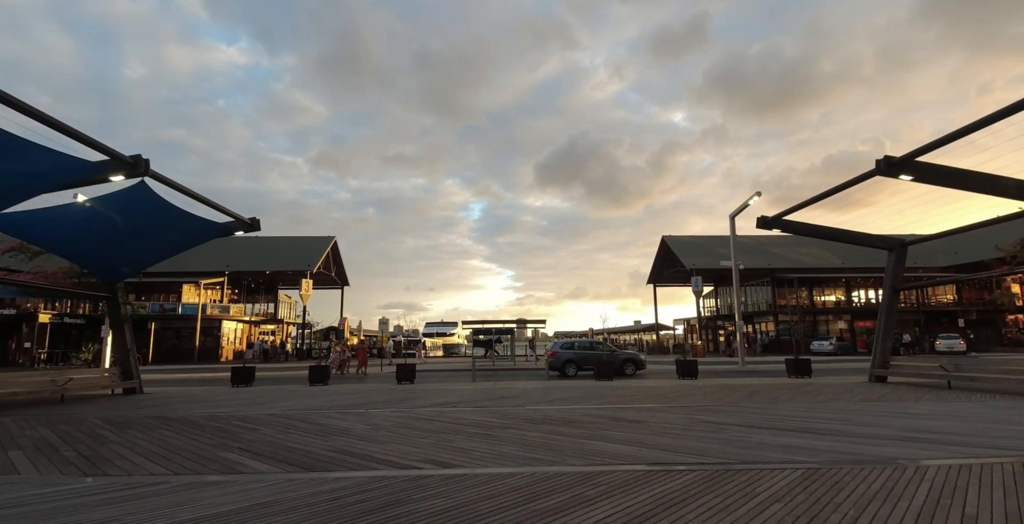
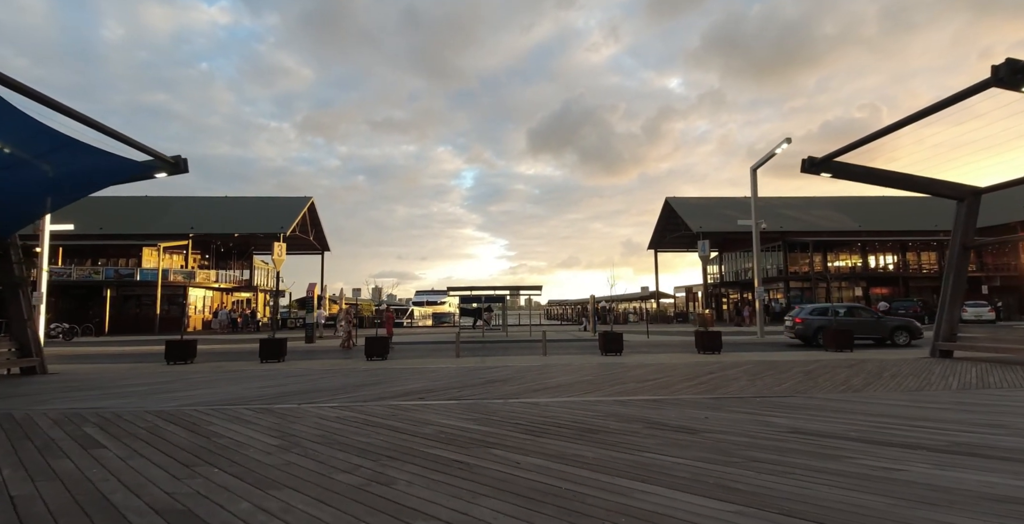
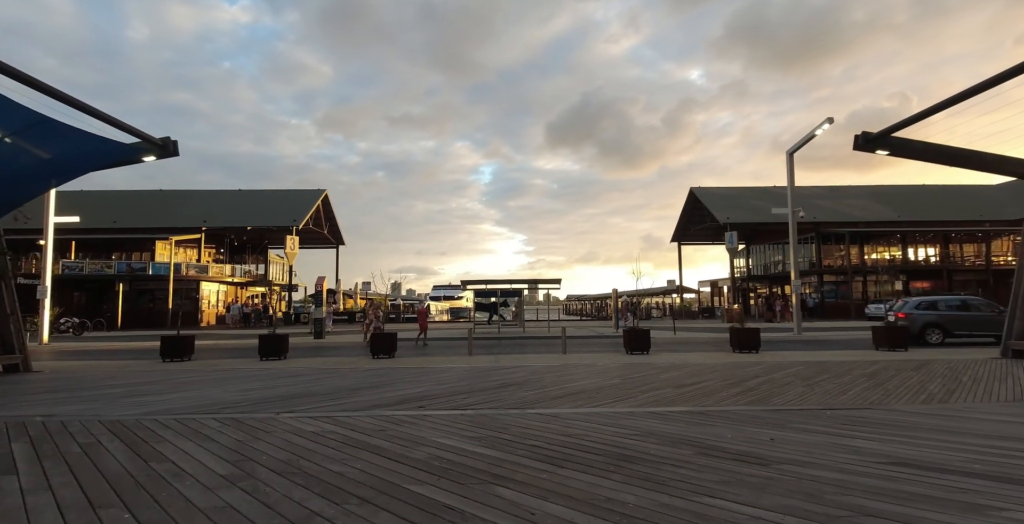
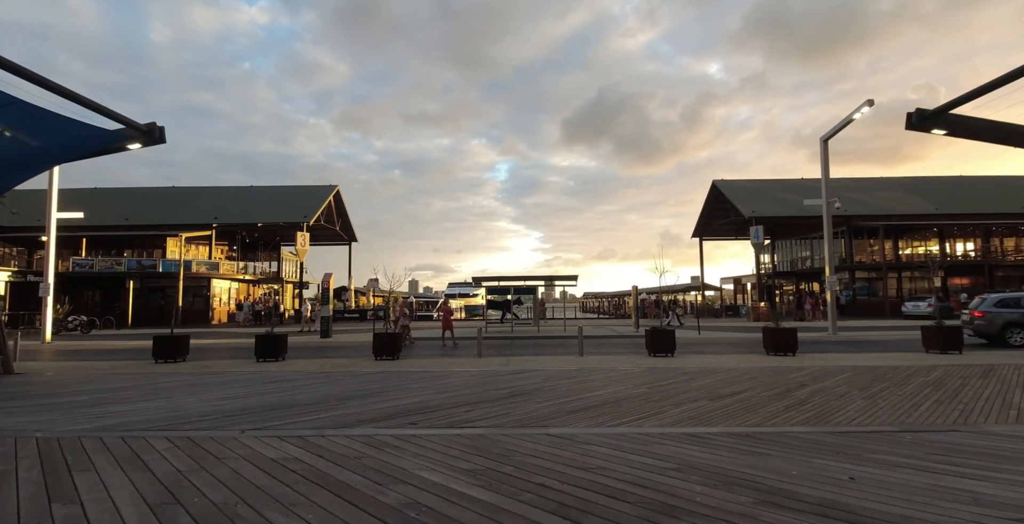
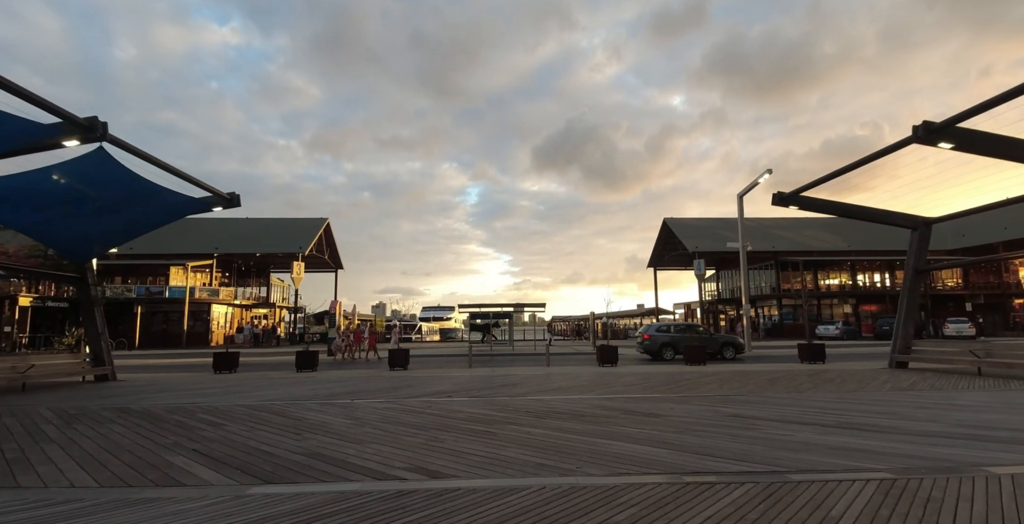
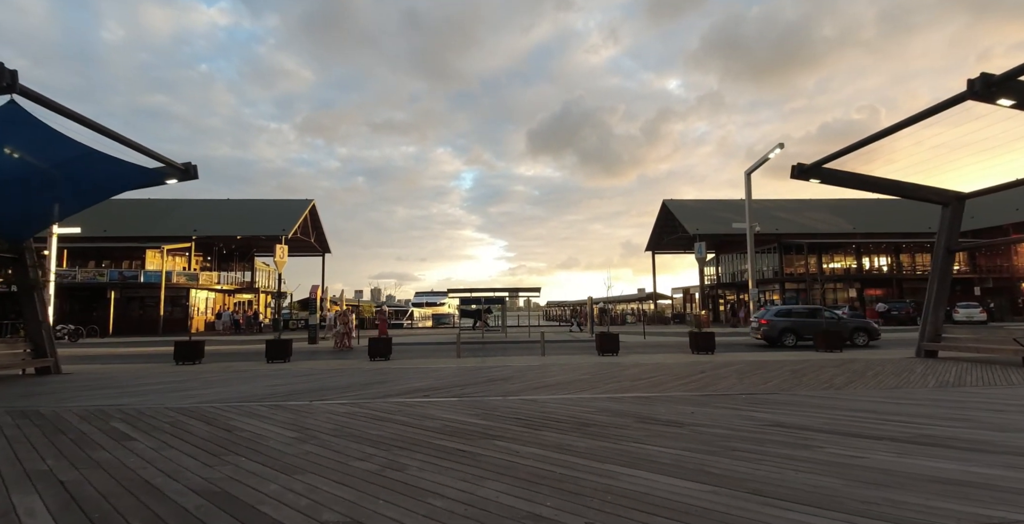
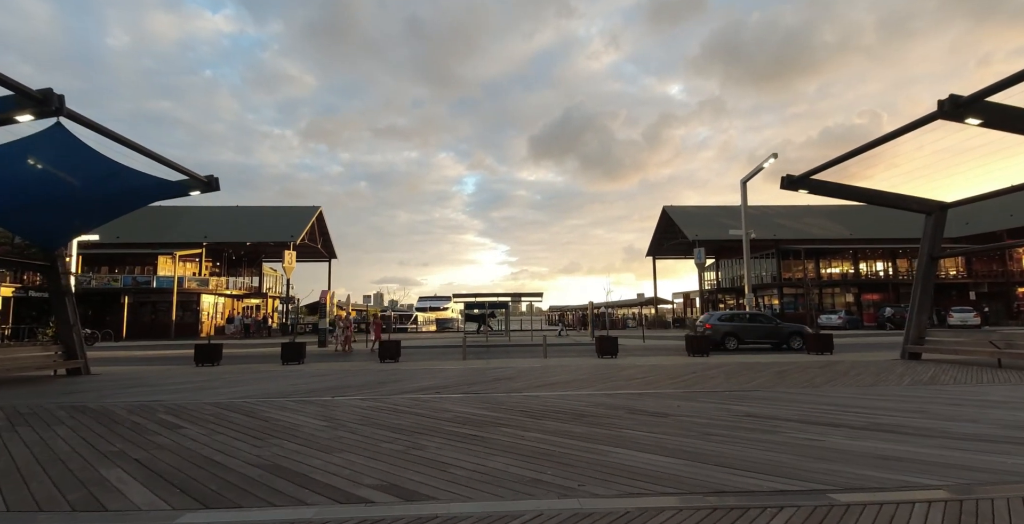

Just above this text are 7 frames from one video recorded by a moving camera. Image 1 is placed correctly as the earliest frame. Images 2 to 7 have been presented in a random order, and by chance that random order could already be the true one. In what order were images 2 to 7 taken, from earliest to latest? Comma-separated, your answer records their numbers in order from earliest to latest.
5, 7, 6, 2, 3, 4
